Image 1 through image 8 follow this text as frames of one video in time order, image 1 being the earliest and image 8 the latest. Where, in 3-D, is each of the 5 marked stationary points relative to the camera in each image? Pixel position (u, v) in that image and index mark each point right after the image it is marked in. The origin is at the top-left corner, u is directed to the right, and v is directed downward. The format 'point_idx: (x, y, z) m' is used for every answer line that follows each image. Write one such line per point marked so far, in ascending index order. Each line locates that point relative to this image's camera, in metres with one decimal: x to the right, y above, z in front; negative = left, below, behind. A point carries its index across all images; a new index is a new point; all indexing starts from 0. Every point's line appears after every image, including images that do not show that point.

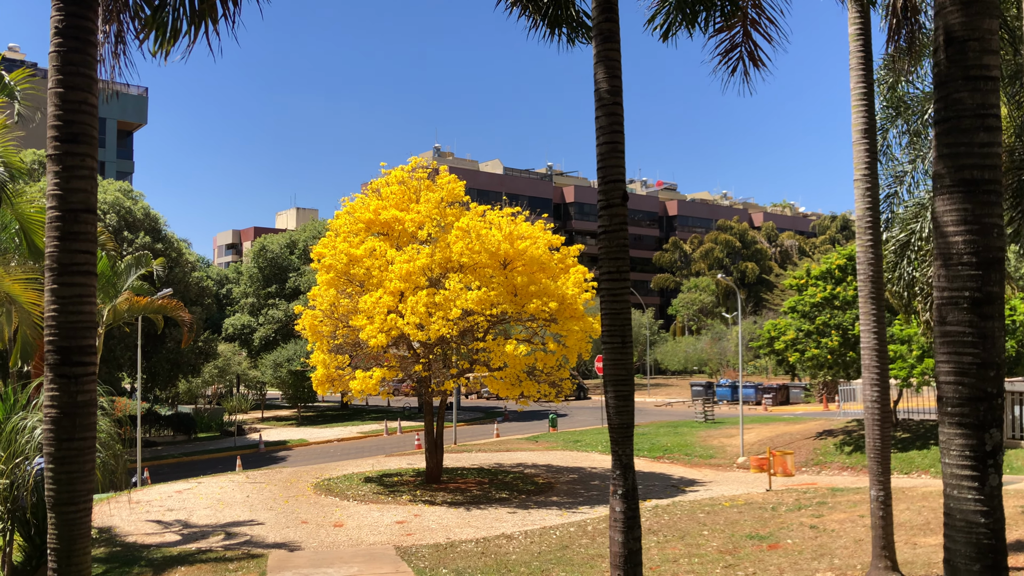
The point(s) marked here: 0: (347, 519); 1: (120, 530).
0: (-3.1, -4.4, +12.7) m
1: (-6.9, -4.2, +11.7) m
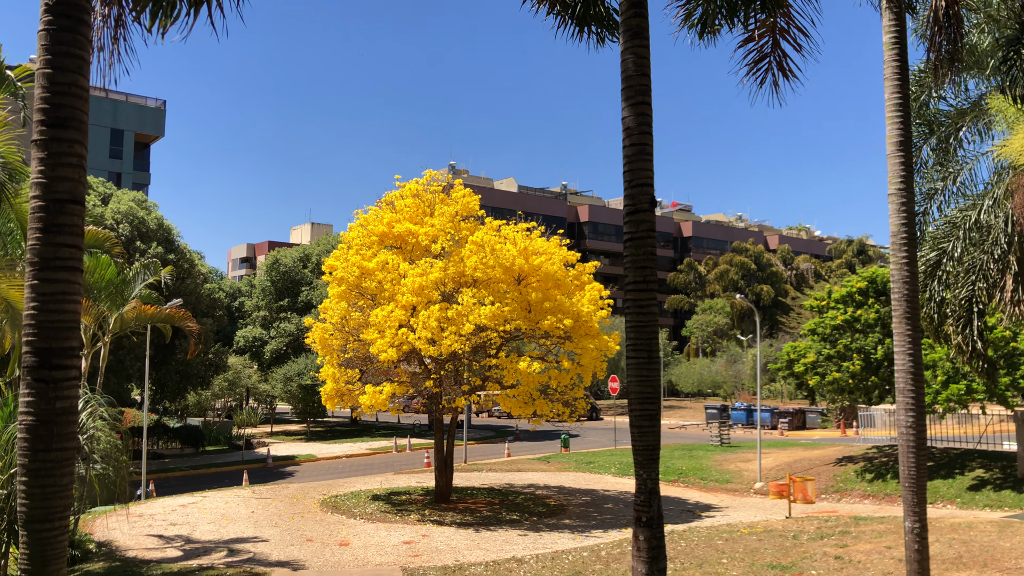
0: (-2.9, -4.6, +12.4) m
1: (-6.7, -4.4, +11.4) m
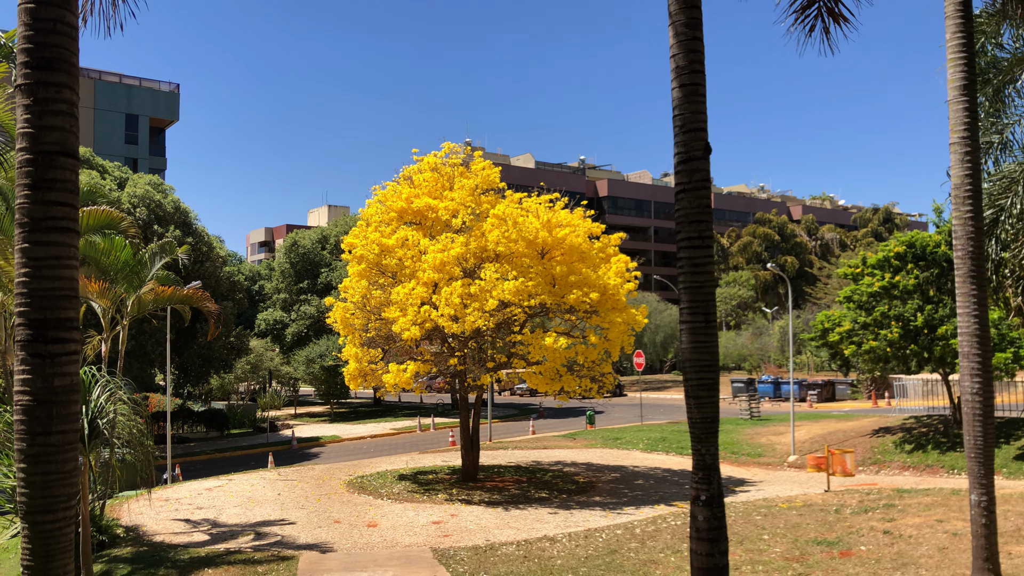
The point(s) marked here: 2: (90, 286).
0: (-2.4, -4.2, +12.1) m
1: (-6.1, -4.0, +11.3) m
2: (-6.9, +0.1, +10.9) m
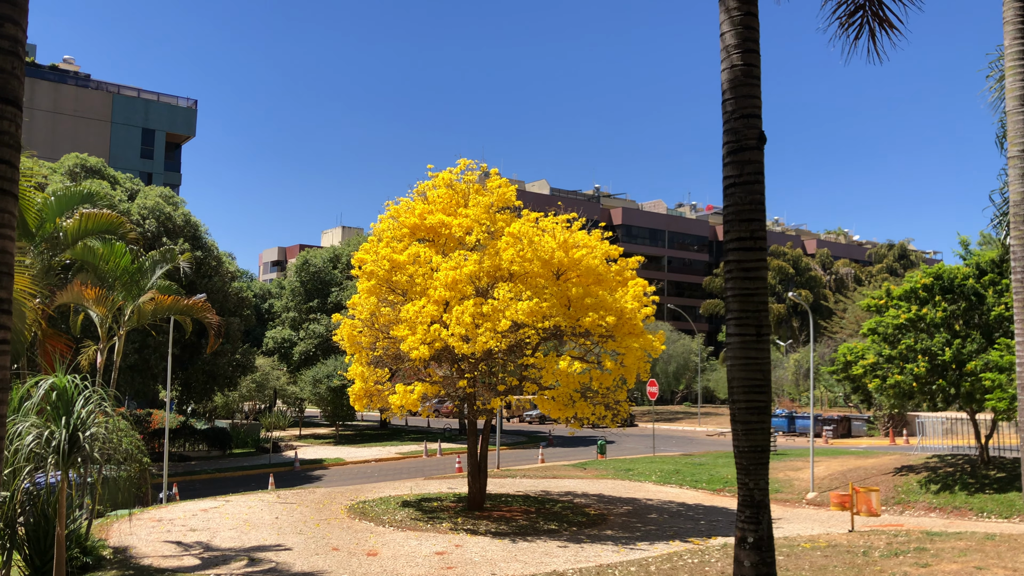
0: (-2.3, -4.5, +11.5) m
1: (-6.0, -4.2, +10.7) m
2: (-6.7, -0.1, +10.5) m
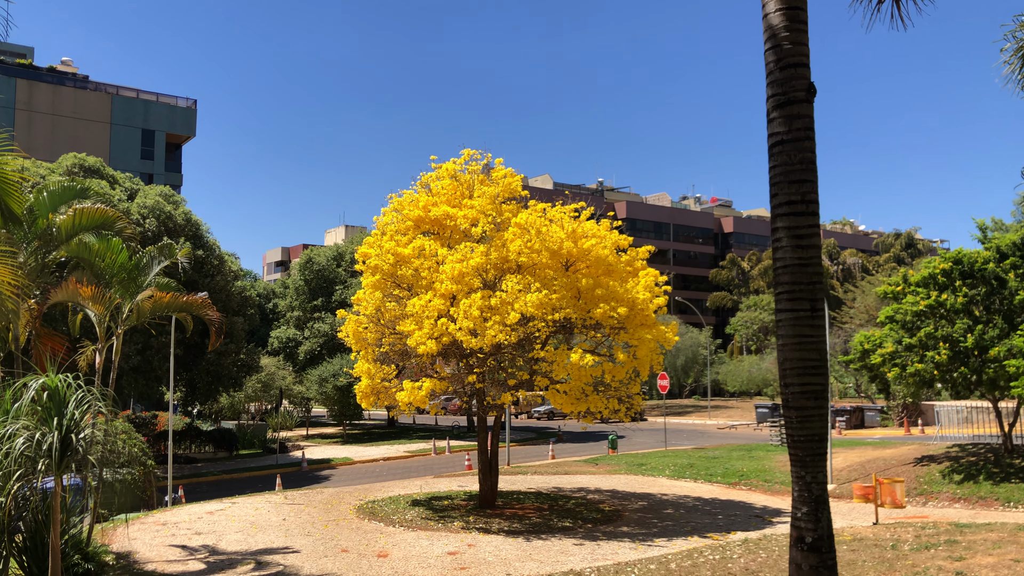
0: (-2.0, -4.4, +11.2) m
1: (-5.8, -4.2, +10.4) m
2: (-6.5, 0.0, +10.2) m
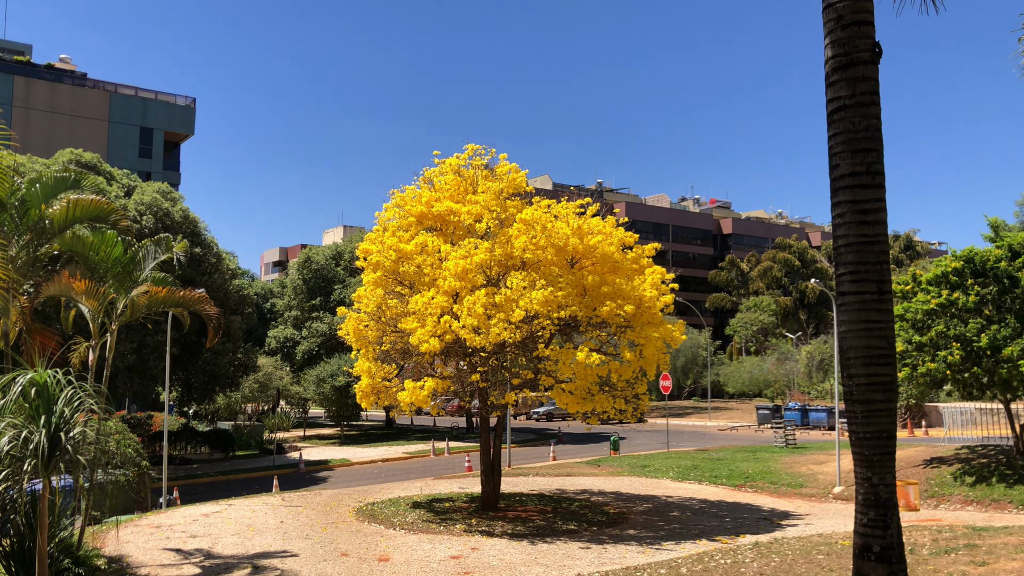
0: (-1.9, -4.3, +10.9) m
1: (-5.7, -4.1, +10.1) m
2: (-6.4, 0.0, +9.8) m
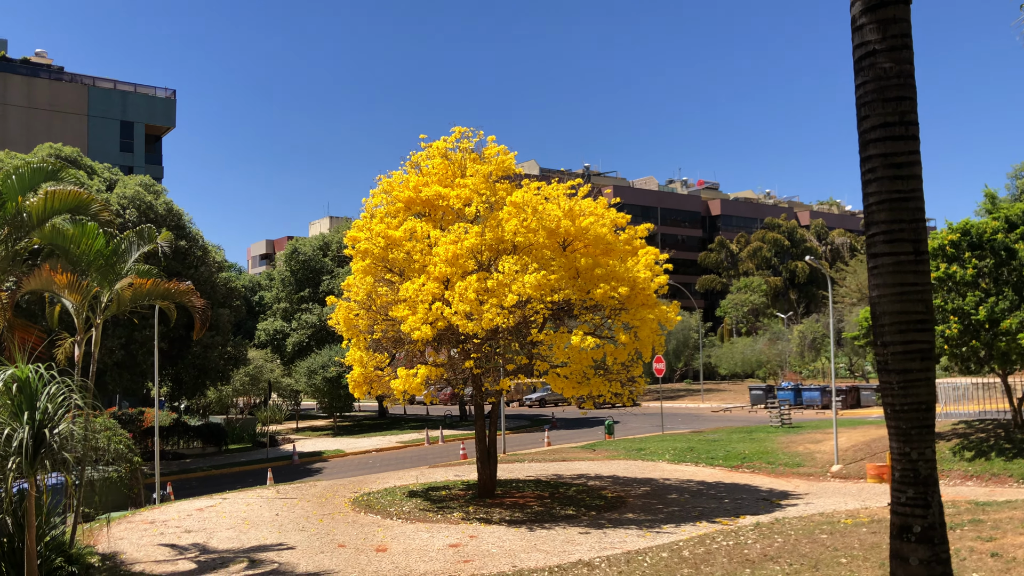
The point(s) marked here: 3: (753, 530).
0: (-1.9, -4.1, +10.7) m
1: (-5.7, -4.0, +9.8) m
2: (-6.5, +0.1, +9.5) m
3: (+4.0, -4.0, +11.1) m
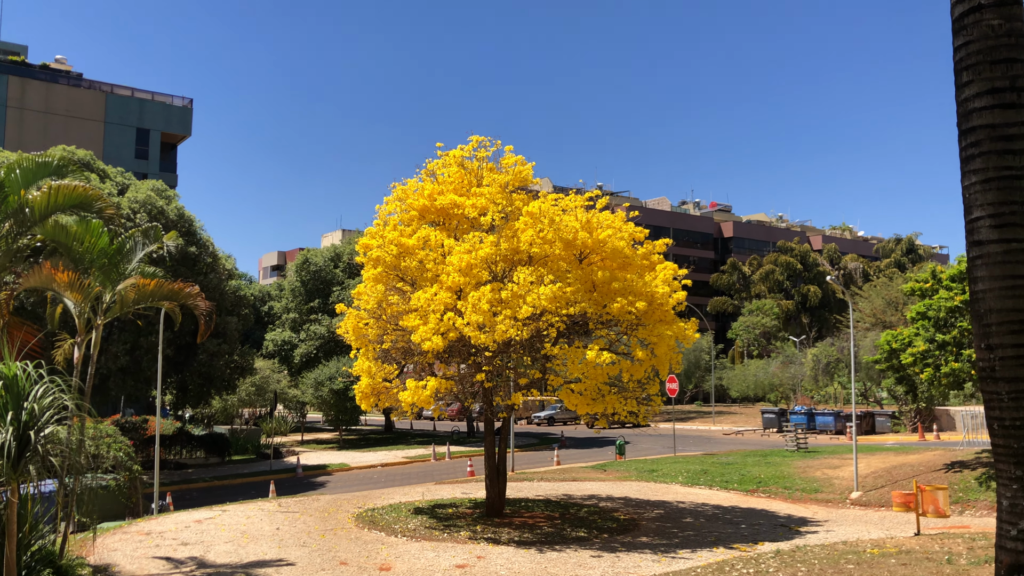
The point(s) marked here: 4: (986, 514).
0: (-1.8, -4.2, +10.3) m
1: (-5.6, -4.0, +9.5) m
2: (-6.3, +0.2, +9.3) m
3: (+4.2, -4.3, +10.6) m
4: (+9.5, -4.5, +13.4) m
